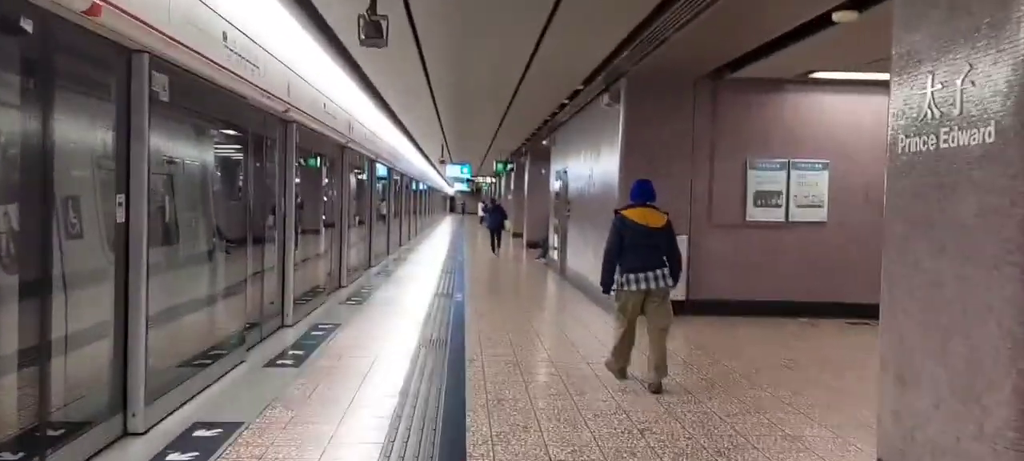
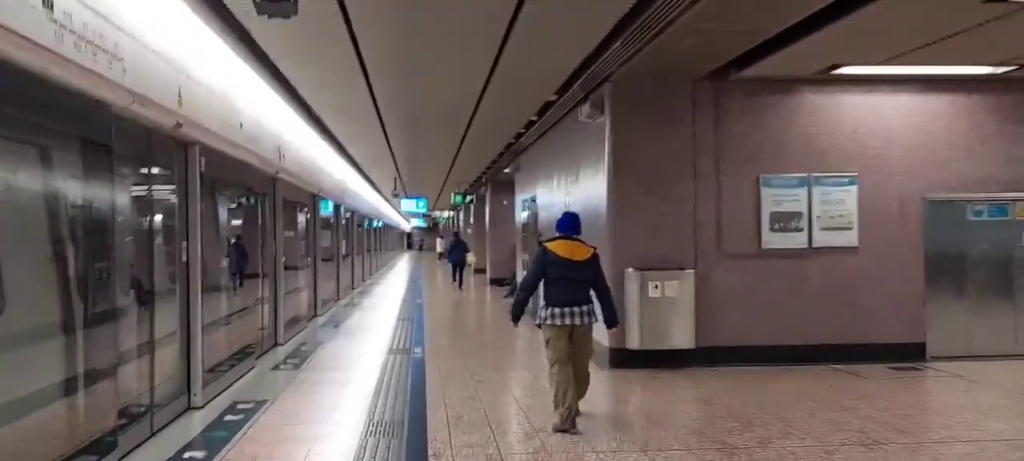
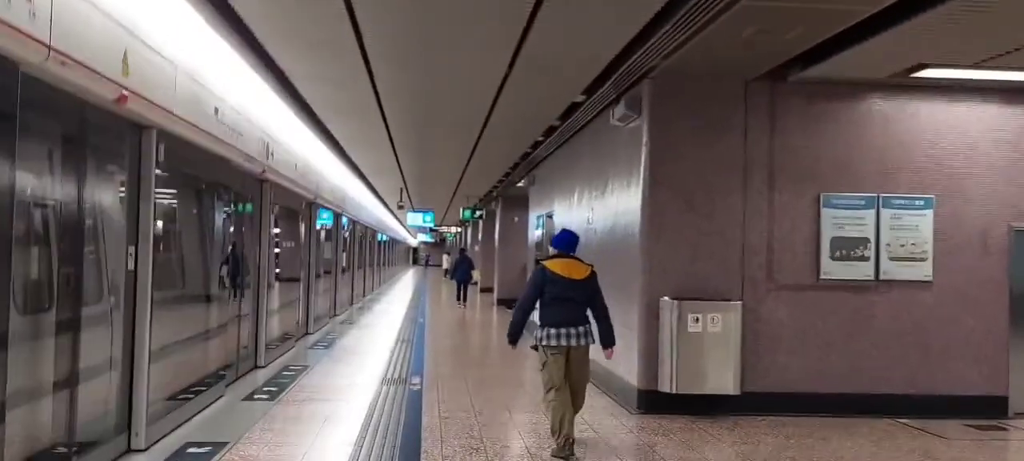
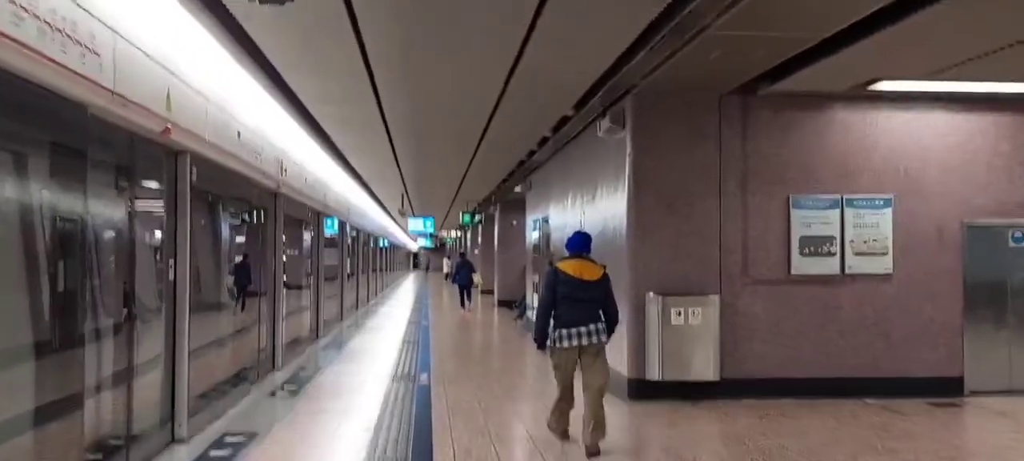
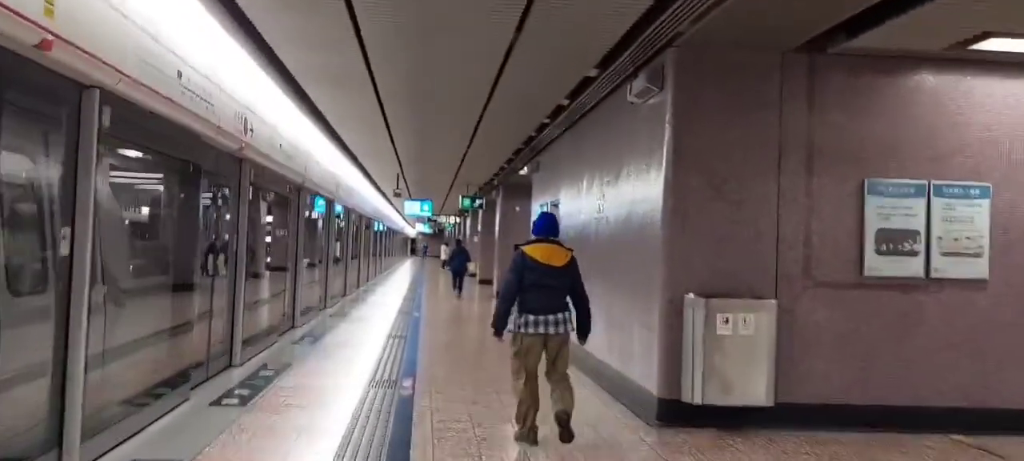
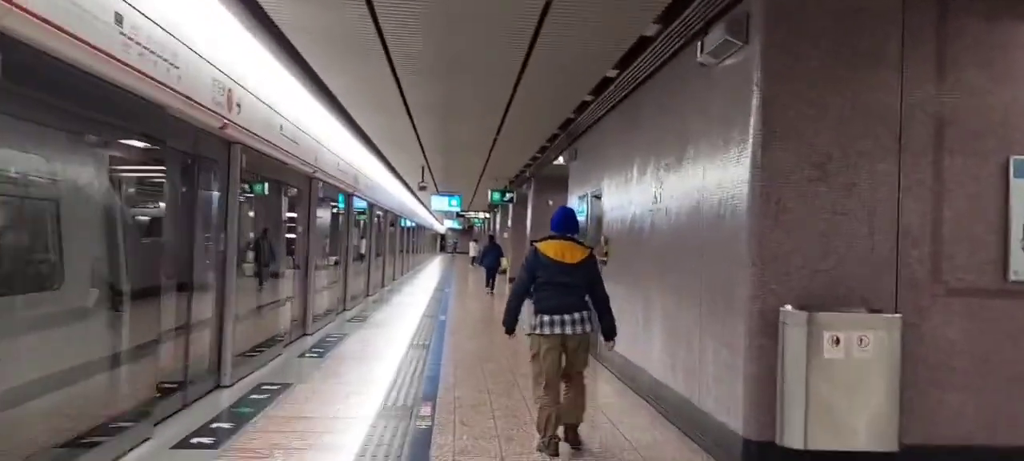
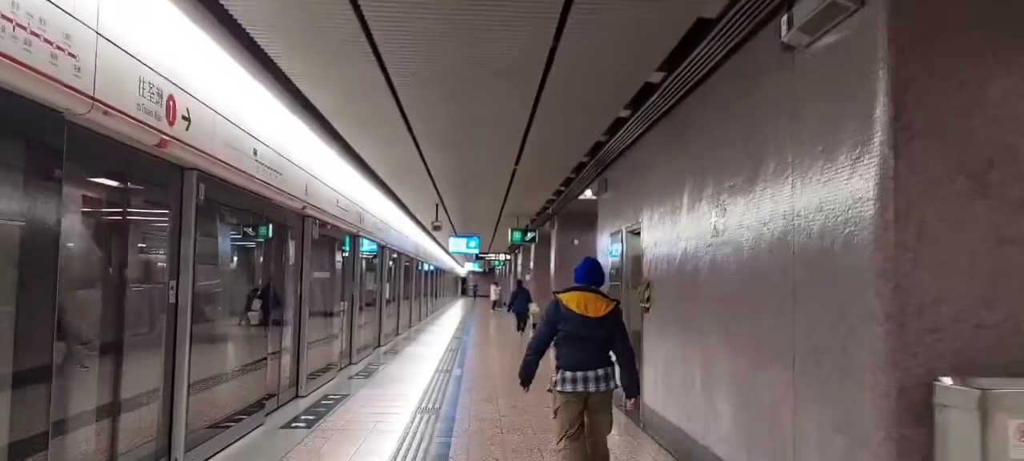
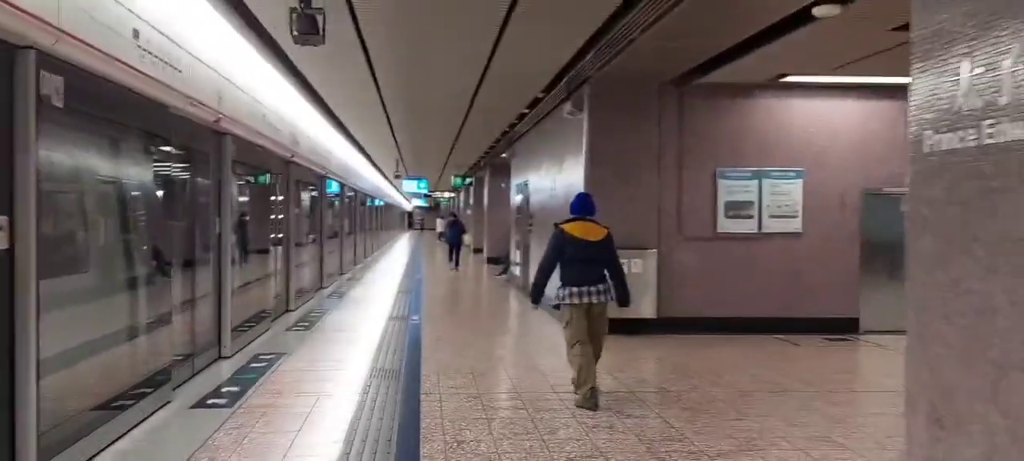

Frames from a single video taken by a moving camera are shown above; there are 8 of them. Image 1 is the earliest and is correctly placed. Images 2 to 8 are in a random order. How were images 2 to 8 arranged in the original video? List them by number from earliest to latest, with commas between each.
8, 2, 4, 3, 5, 6, 7
